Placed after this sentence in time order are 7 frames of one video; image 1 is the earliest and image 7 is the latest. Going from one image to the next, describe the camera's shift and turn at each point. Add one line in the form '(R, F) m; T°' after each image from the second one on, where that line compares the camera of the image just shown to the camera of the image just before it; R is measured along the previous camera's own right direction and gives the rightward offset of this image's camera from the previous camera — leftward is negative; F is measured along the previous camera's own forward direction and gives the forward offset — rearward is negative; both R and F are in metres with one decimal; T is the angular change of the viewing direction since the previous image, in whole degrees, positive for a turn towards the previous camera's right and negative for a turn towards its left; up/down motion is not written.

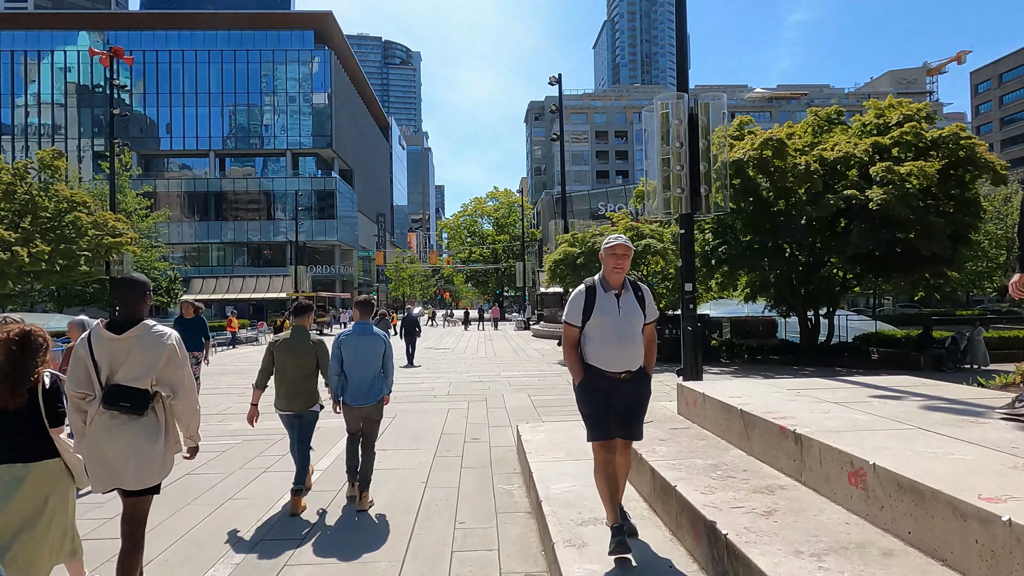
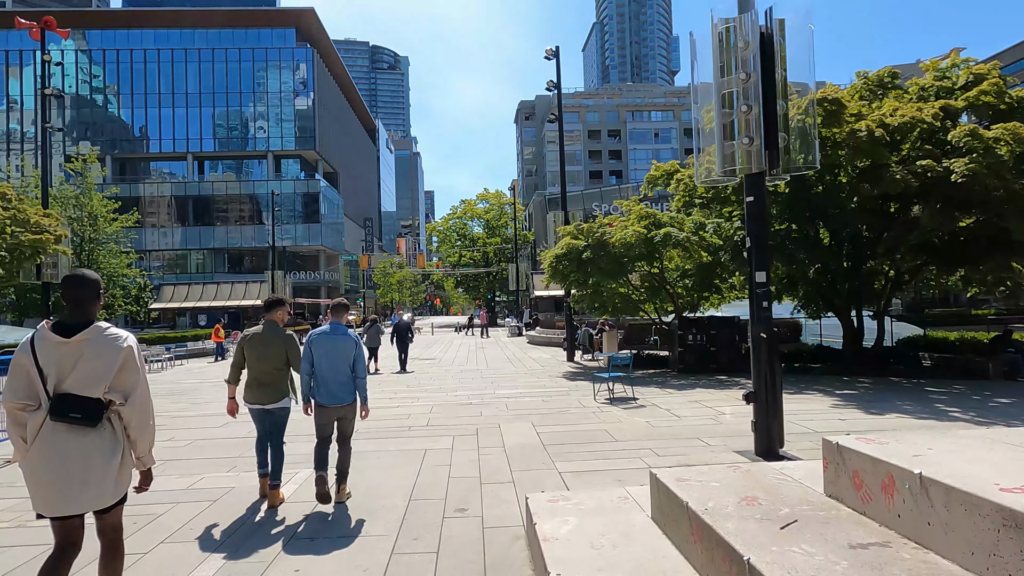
(-0.1, +2.9) m; +1°
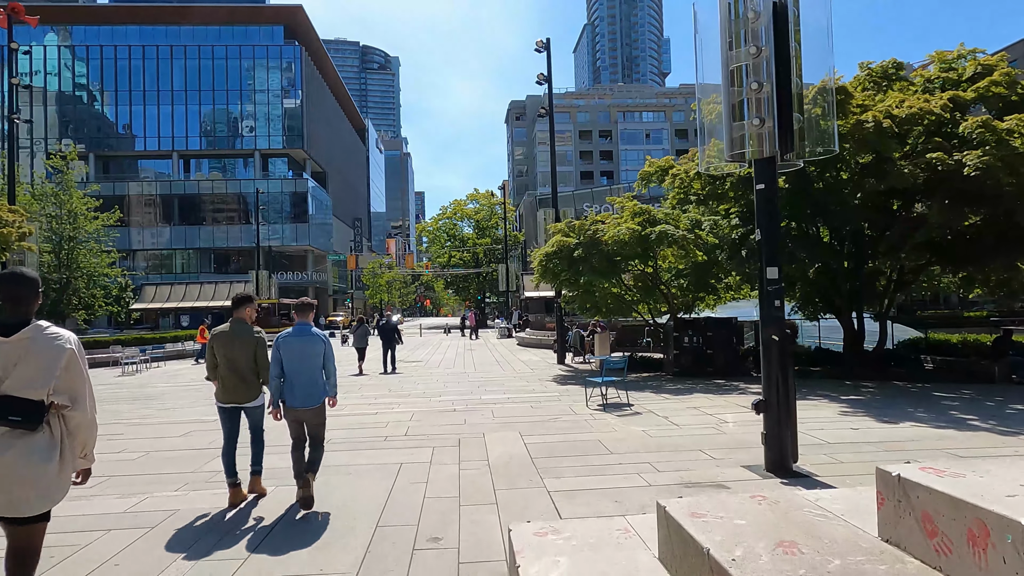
(+0.1, +0.7) m; +1°
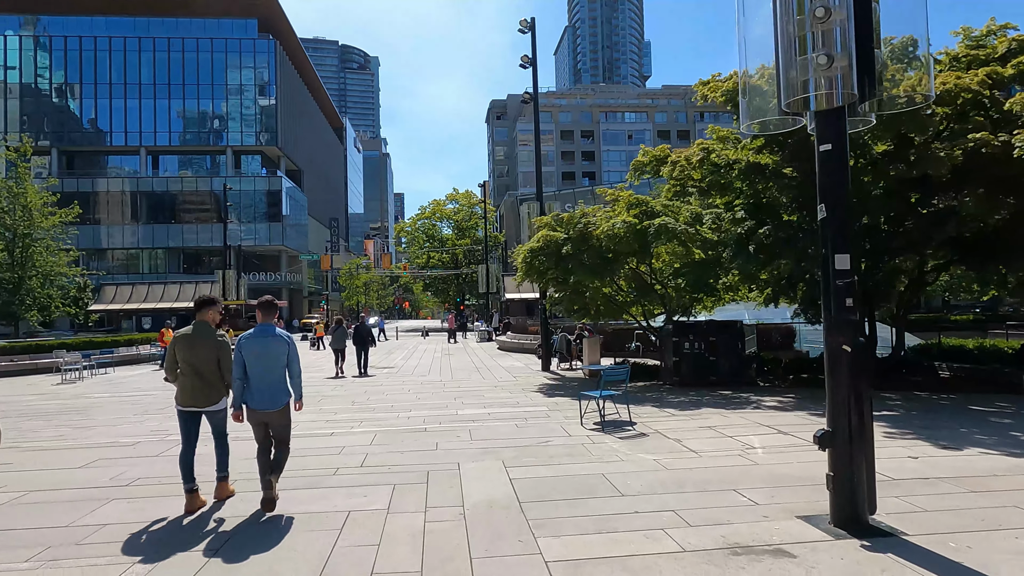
(0.0, +1.7) m; +2°
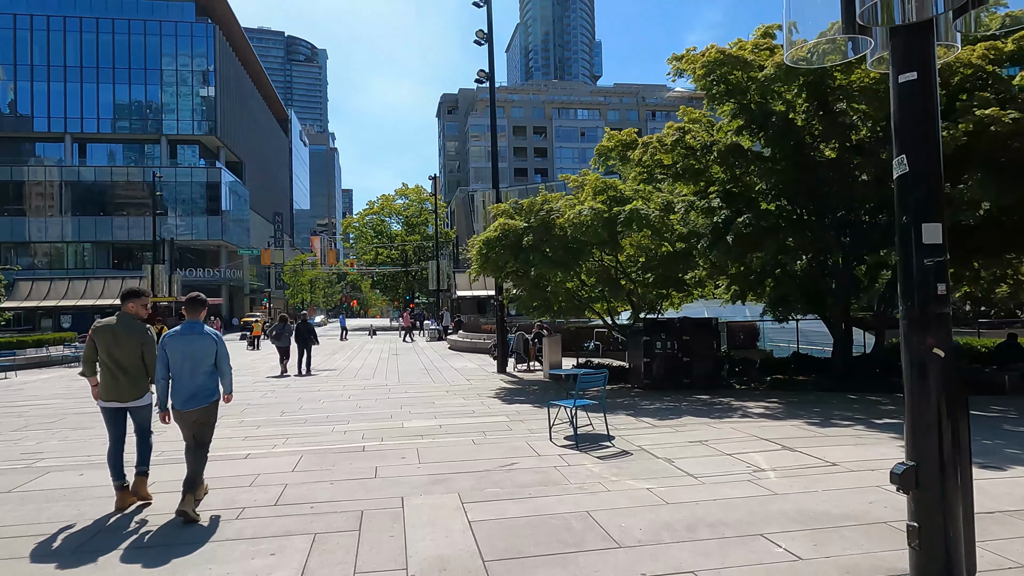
(-0.1, +1.5) m; +4°
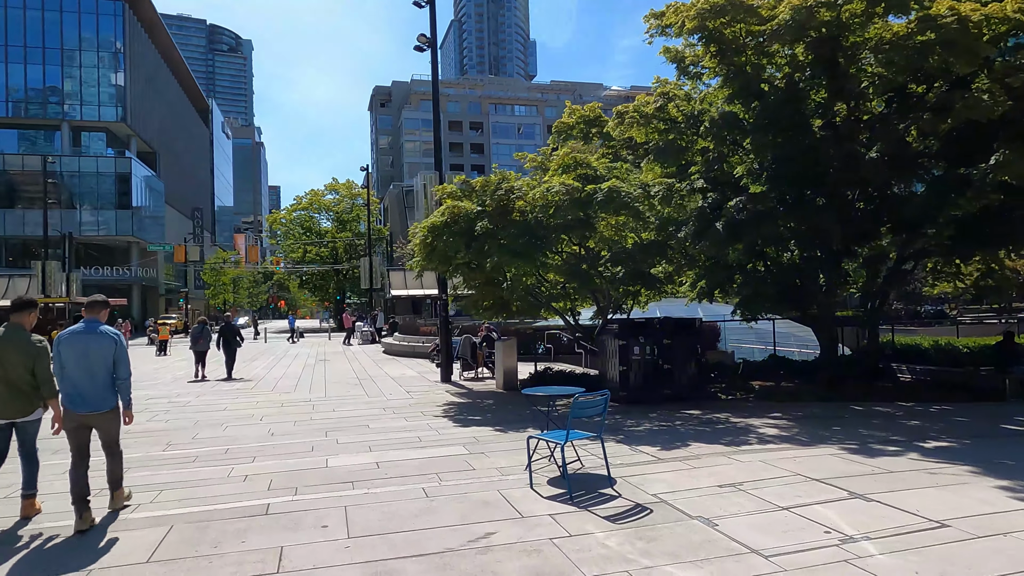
(-0.3, +2.2) m; +6°
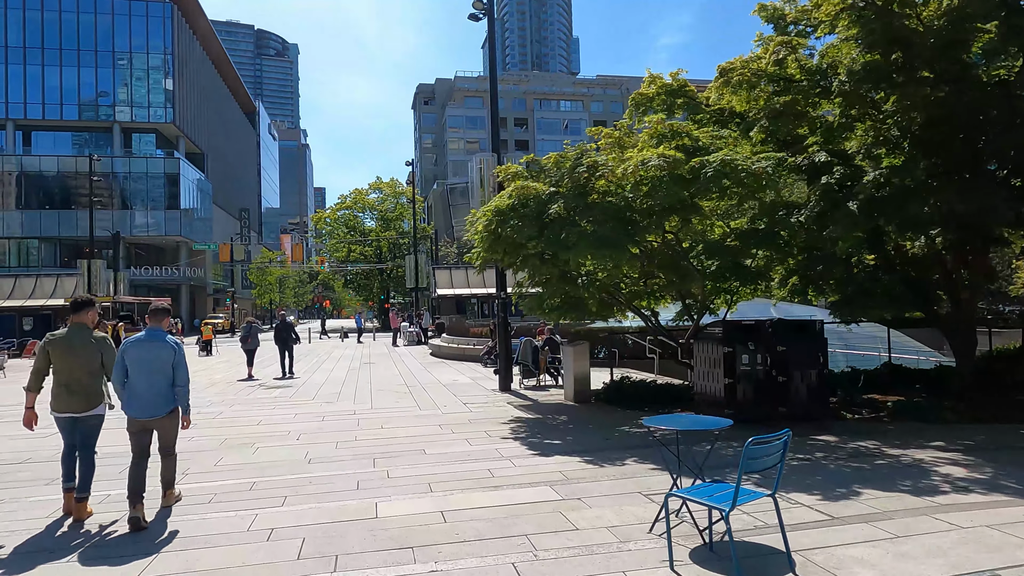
(-0.5, +1.8) m; -4°
